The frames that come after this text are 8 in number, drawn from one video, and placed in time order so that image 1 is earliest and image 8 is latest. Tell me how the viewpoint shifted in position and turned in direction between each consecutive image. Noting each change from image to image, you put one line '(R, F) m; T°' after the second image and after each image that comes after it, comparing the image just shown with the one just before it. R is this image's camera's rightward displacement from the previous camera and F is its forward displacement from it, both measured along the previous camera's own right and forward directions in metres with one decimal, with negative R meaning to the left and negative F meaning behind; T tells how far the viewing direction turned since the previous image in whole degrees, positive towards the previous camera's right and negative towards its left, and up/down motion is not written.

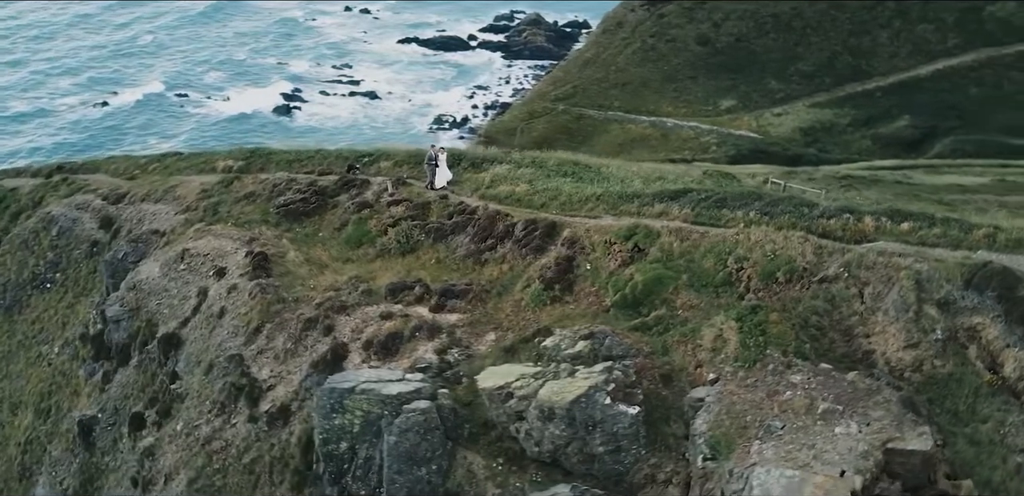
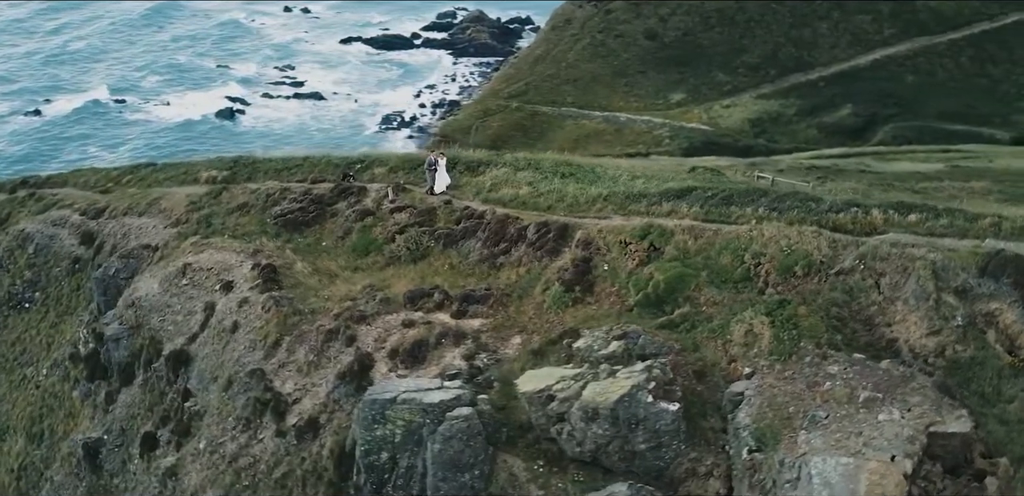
(-2.7, -0.3) m; +4°
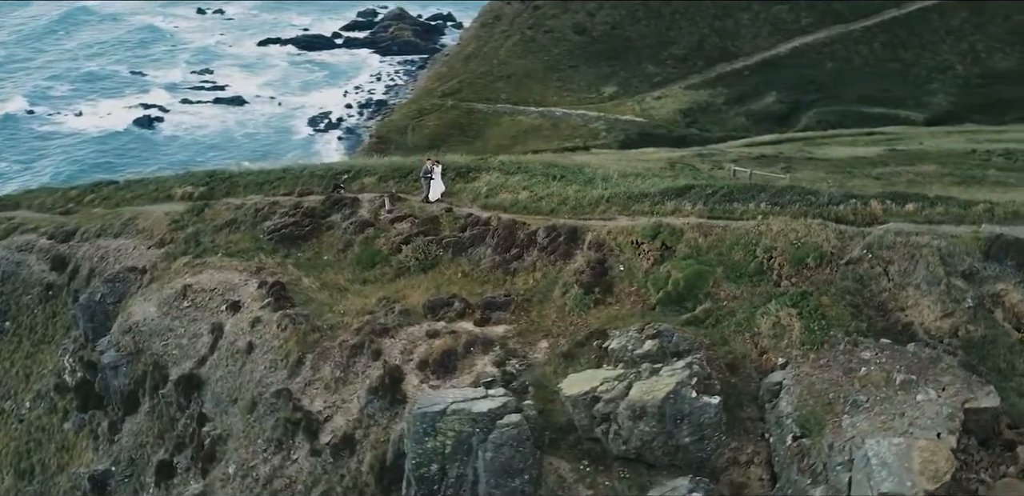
(-3.4, -0.3) m; +5°
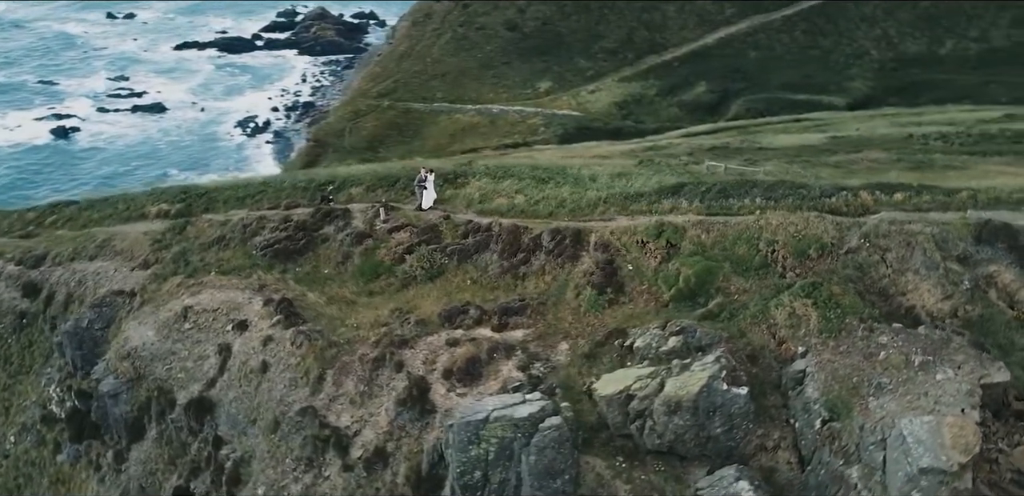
(-3.2, -0.4) m; +5°
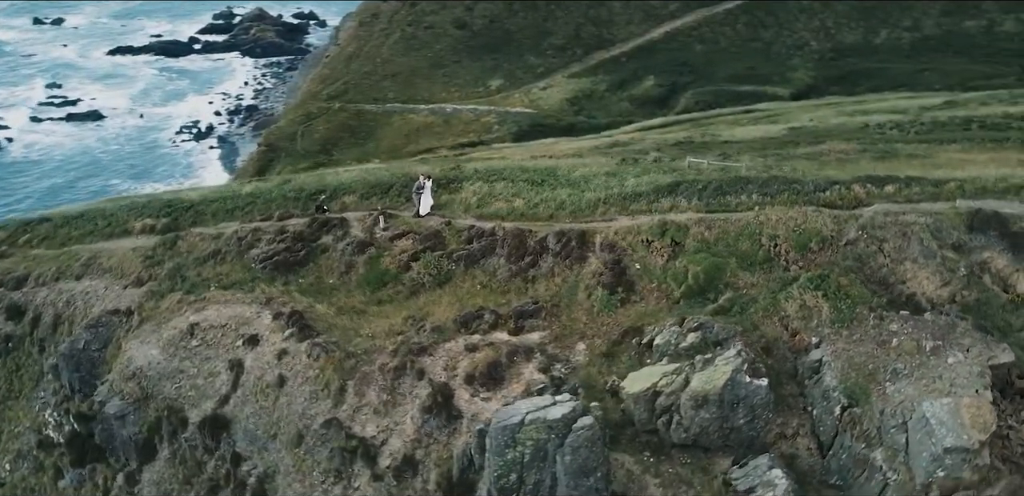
(-2.6, -0.4) m; +4°
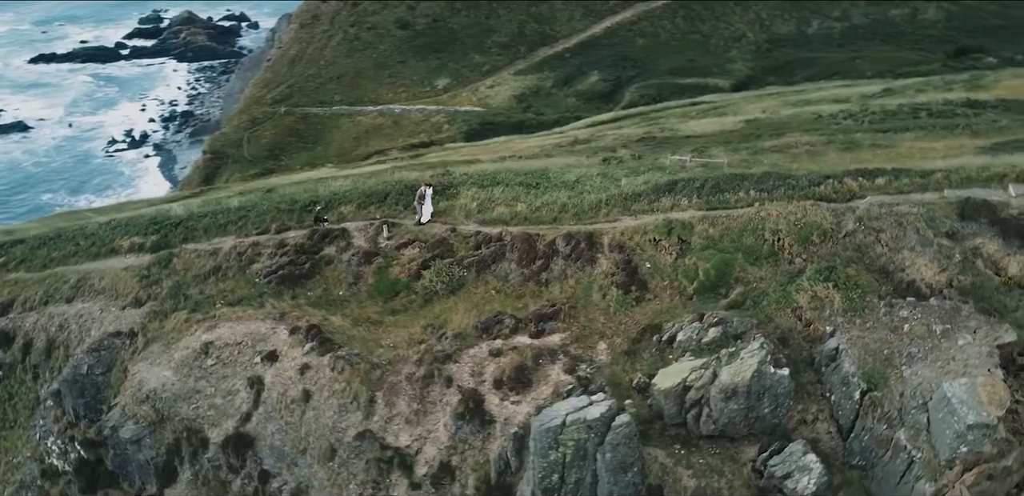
(-3.0, -0.5) m; +4°
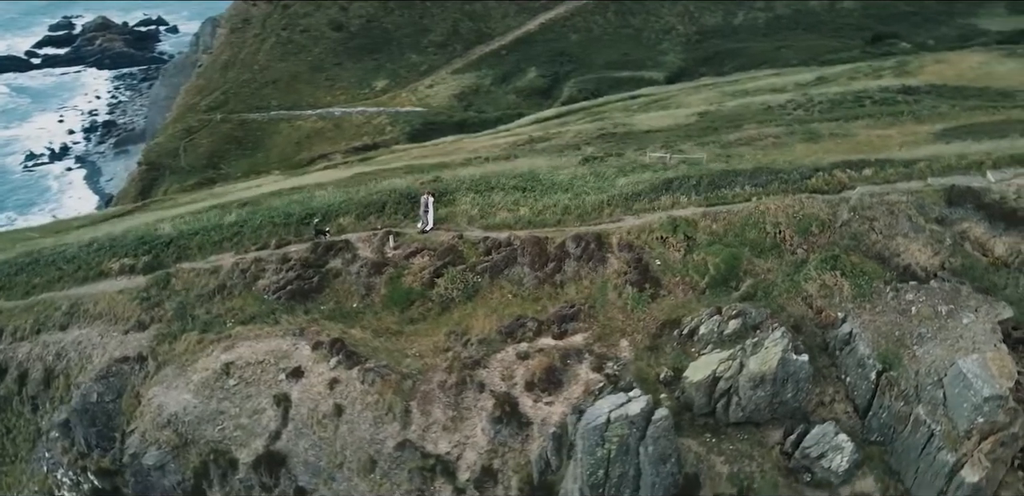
(-3.5, -0.6) m; +5°
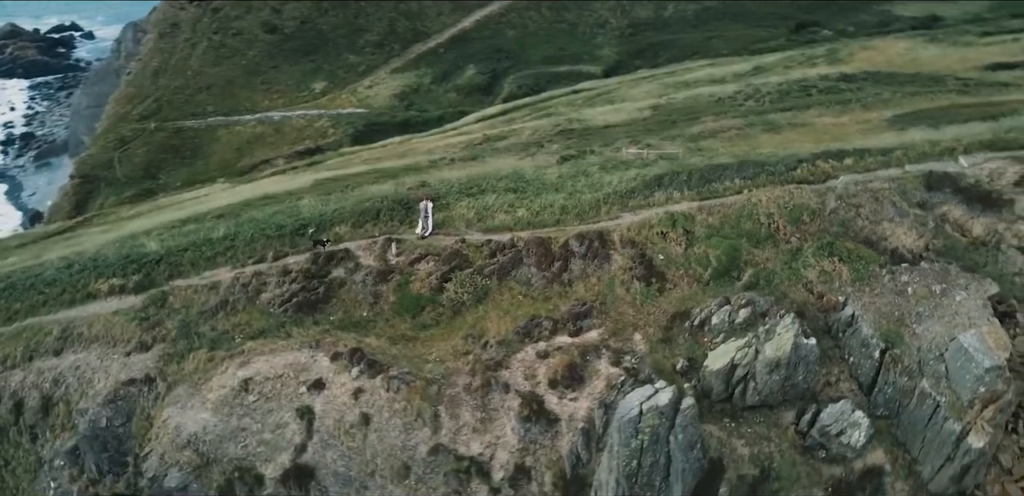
(-3.3, -0.6) m; +5°
